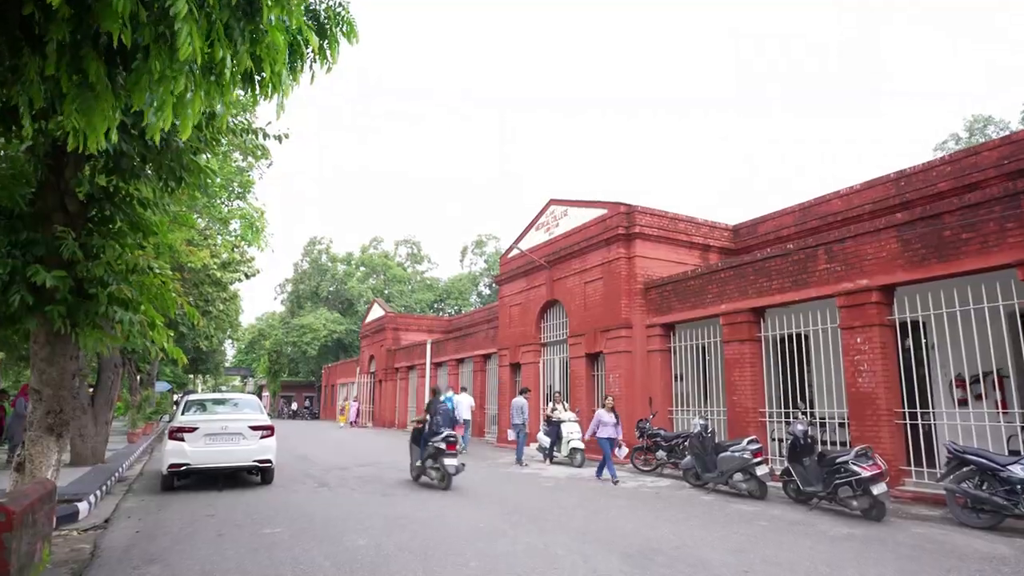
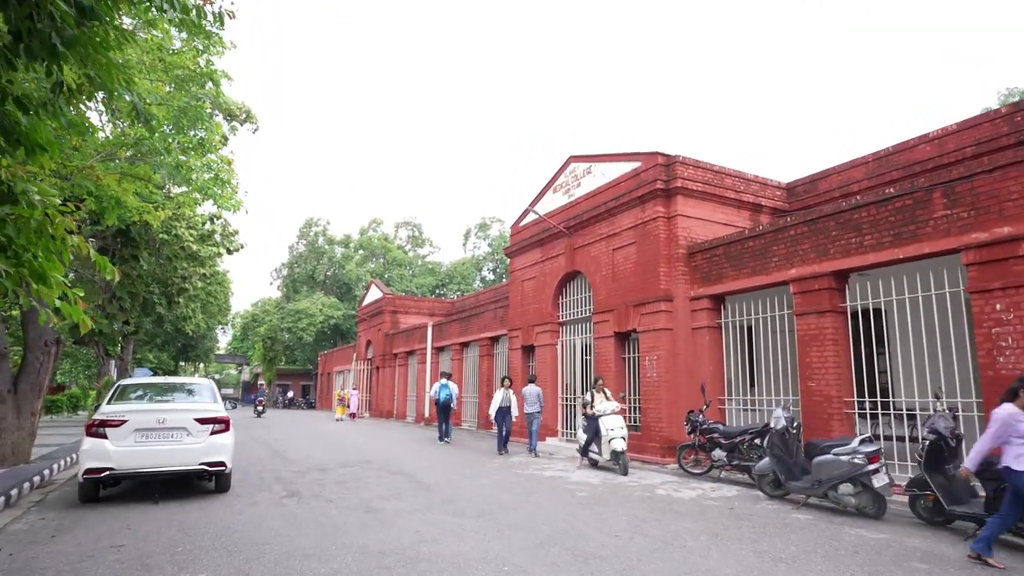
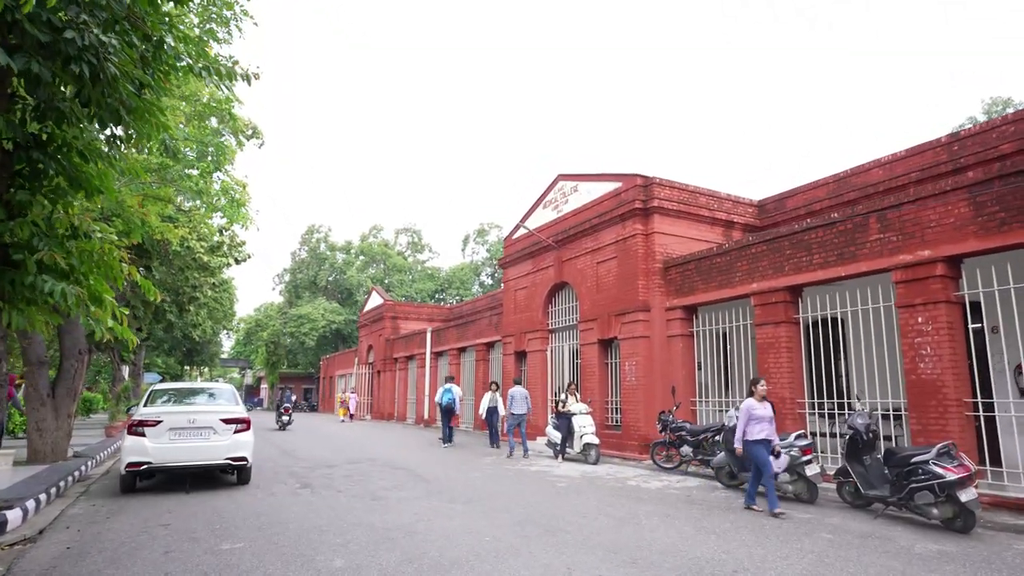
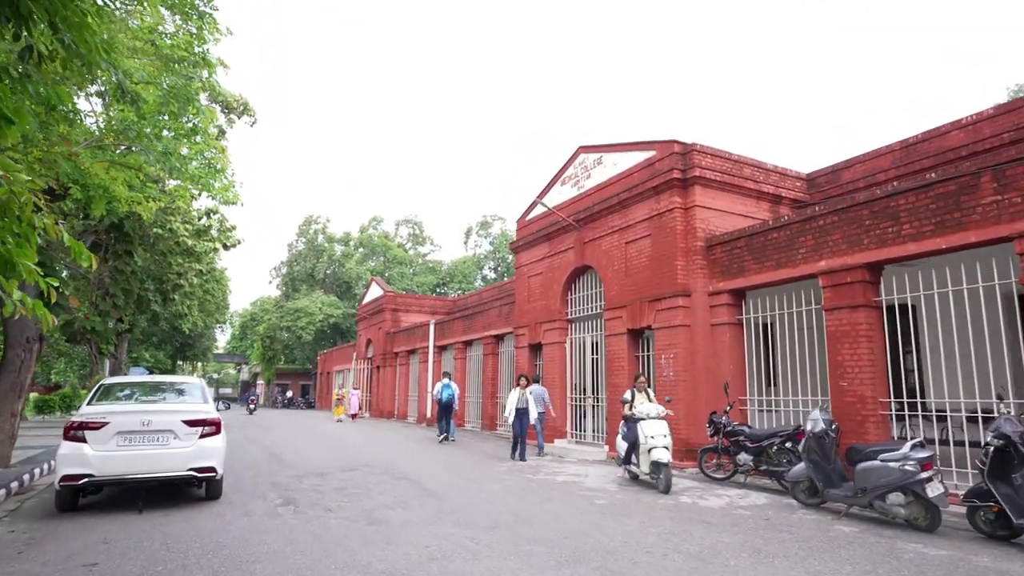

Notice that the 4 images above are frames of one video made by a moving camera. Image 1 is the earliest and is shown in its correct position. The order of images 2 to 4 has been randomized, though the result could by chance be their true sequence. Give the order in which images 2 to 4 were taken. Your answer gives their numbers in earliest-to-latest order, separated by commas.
3, 2, 4
